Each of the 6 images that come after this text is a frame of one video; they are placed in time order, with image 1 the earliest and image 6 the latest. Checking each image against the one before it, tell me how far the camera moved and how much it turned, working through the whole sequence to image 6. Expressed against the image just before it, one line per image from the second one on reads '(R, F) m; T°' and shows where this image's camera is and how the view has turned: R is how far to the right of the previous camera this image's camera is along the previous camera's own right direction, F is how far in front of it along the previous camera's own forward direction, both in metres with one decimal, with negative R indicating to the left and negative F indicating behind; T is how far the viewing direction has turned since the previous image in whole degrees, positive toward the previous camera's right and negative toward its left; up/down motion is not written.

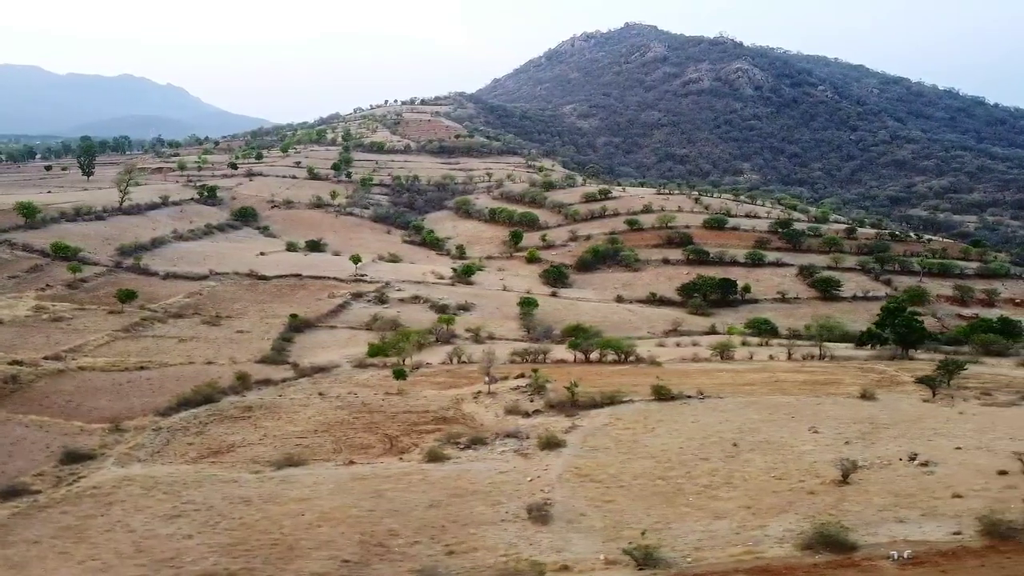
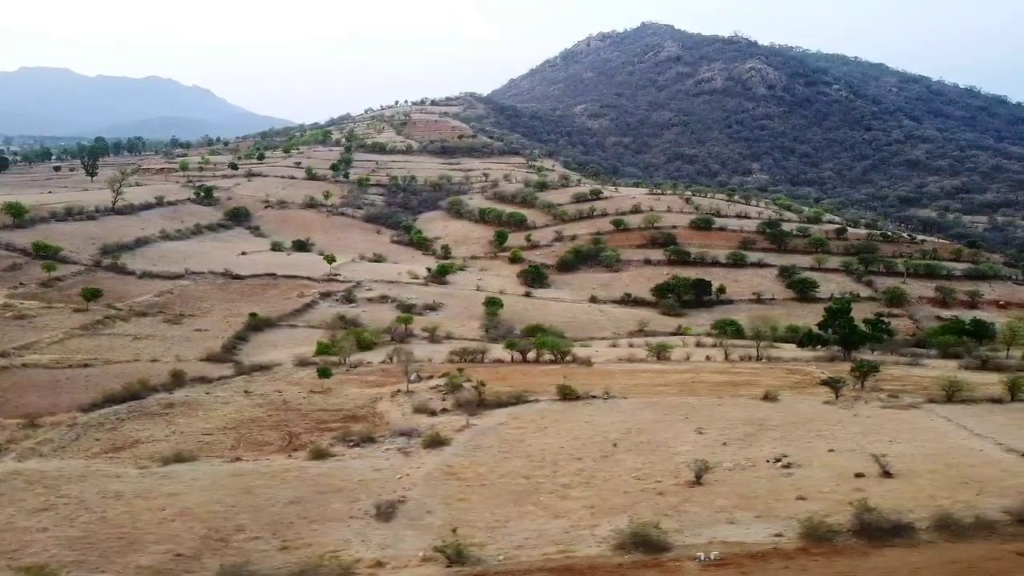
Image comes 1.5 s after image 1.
(+3.0, 0.0) m; -2°
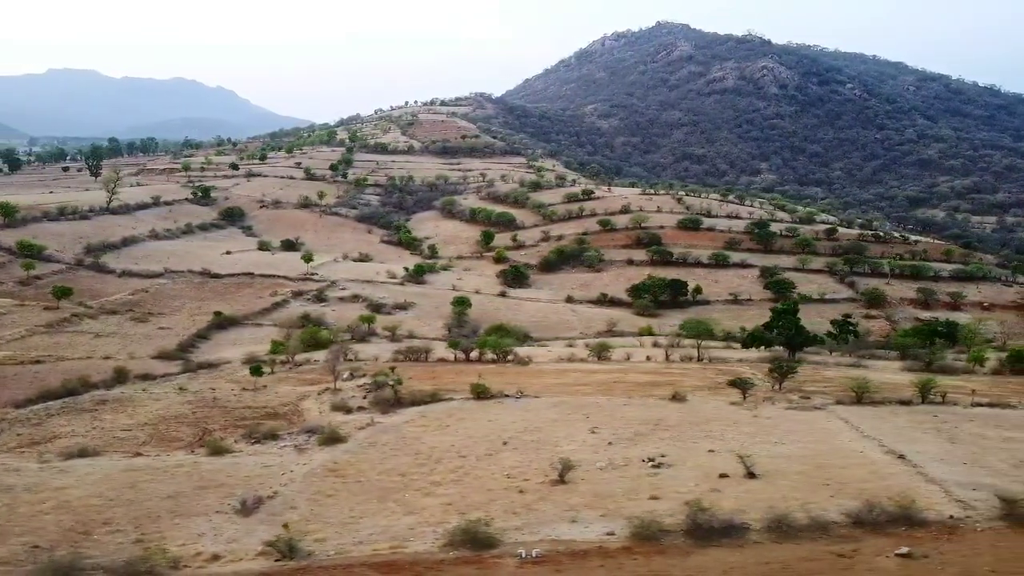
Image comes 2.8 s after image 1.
(+2.7, -0.1) m; -2°
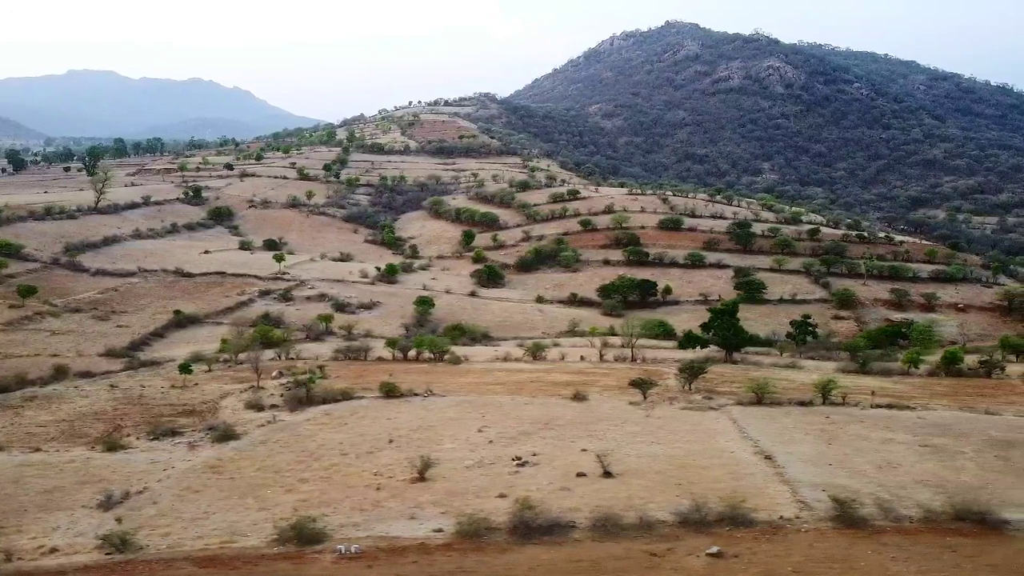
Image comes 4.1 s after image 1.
(+2.8, -0.1) m; -1°
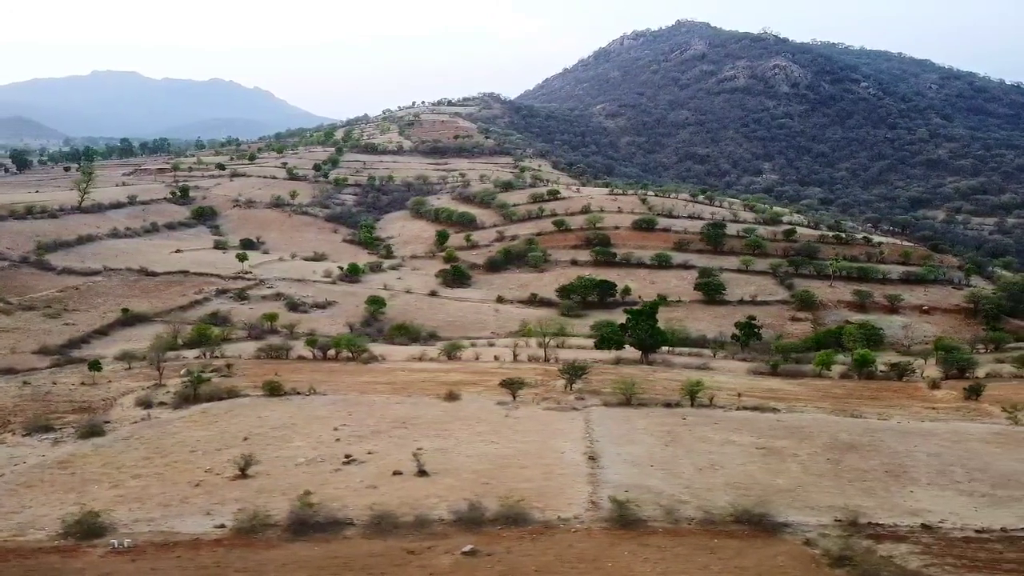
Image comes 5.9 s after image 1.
(+3.6, -0.1) m; -1°
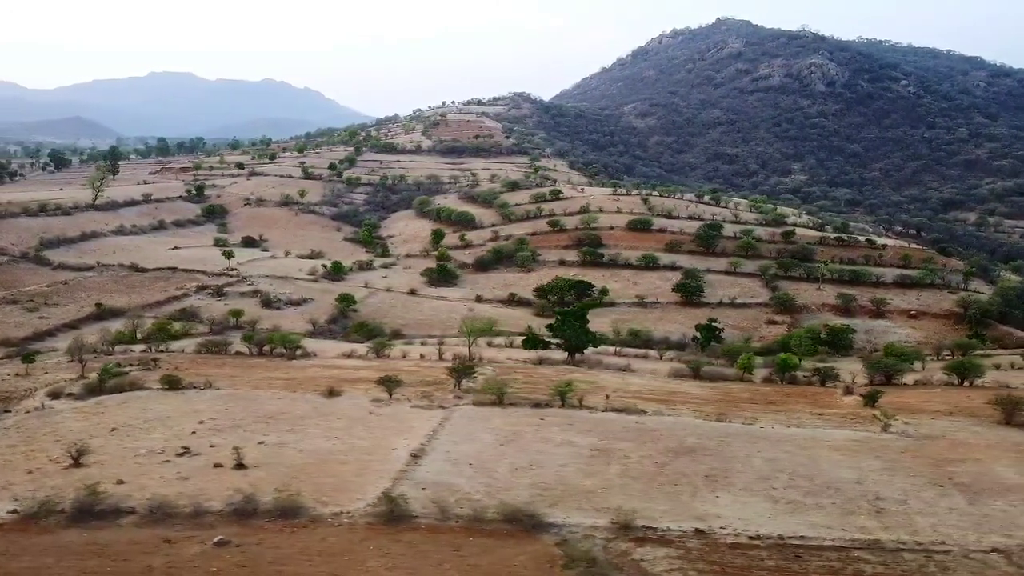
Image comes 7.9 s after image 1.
(+4.2, 0.0) m; -3°
